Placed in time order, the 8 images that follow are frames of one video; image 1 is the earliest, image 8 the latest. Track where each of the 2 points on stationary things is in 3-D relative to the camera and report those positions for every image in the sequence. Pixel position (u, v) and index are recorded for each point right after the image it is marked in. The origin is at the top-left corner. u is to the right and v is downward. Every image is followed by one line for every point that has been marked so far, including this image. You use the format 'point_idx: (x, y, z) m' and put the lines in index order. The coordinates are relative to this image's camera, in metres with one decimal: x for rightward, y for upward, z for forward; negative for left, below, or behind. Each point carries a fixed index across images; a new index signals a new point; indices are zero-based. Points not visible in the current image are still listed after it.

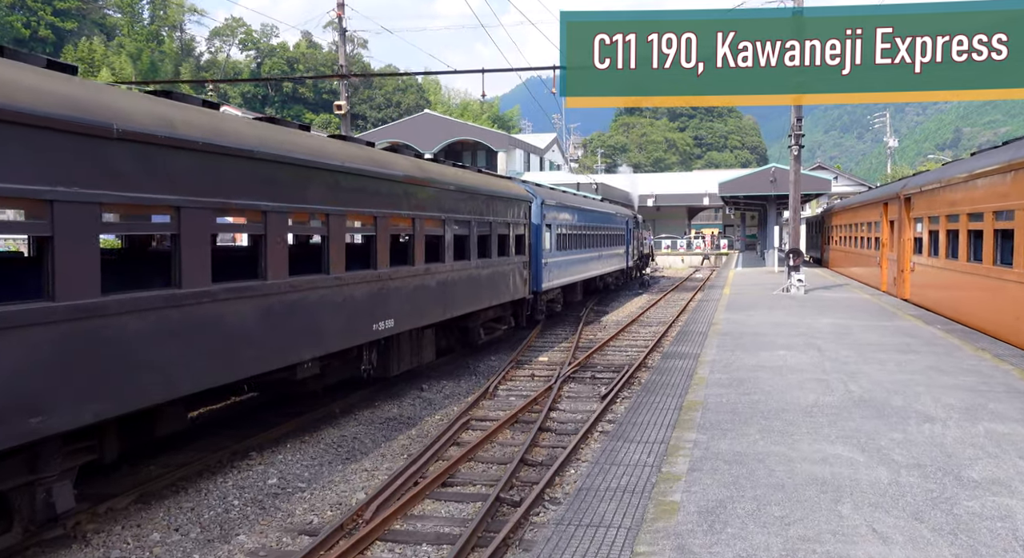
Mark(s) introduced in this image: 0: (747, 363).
0: (+2.3, -1.0, +9.2) m
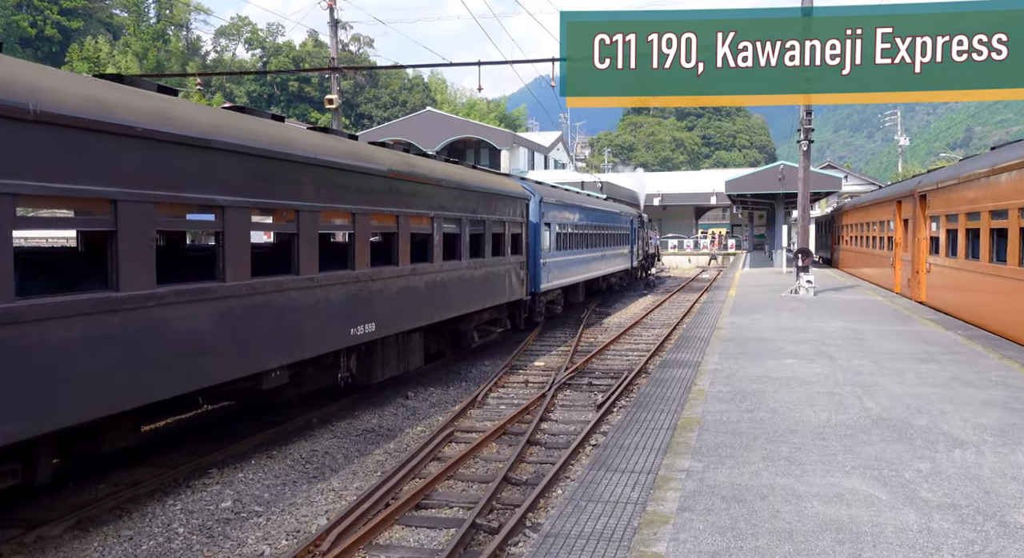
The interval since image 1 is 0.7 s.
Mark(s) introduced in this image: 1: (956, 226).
0: (+2.2, -1.0, +8.6) m
1: (+6.2, +0.7, +12.6) m
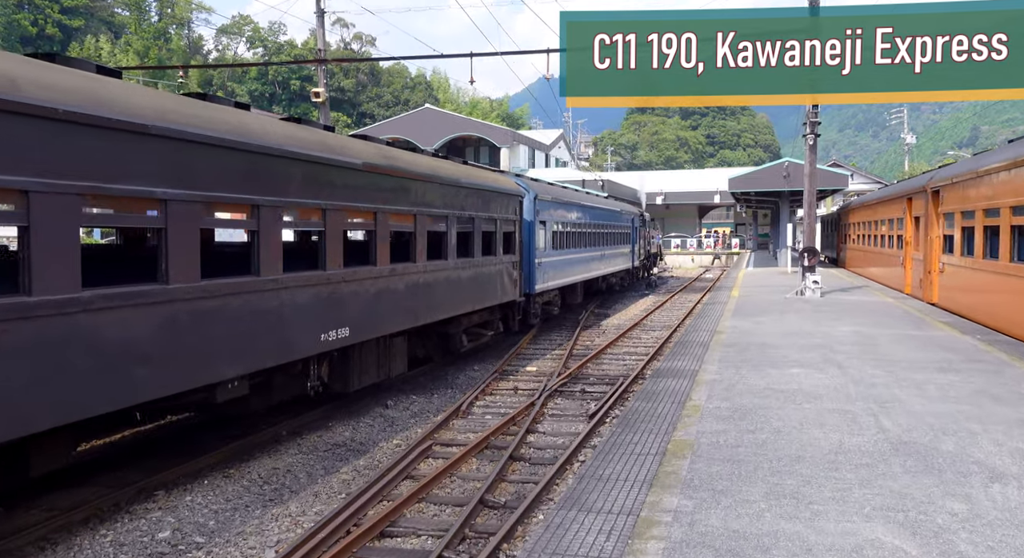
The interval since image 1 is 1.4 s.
0: (+2.1, -1.0, +7.9) m
1: (+6.0, +0.7, +11.9) m
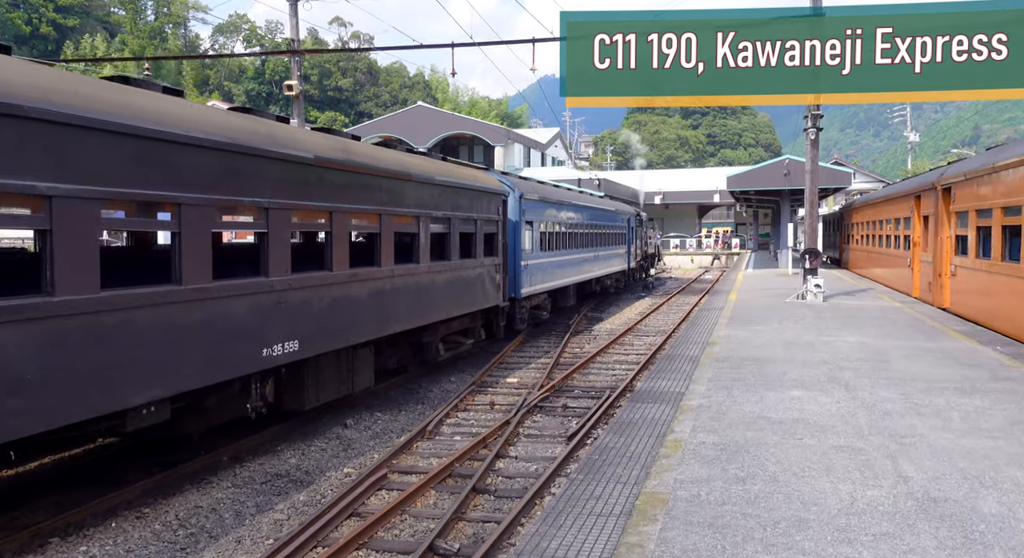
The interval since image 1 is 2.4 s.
0: (+1.8, -1.0, +7.0) m
1: (+5.8, +0.7, +11.0) m
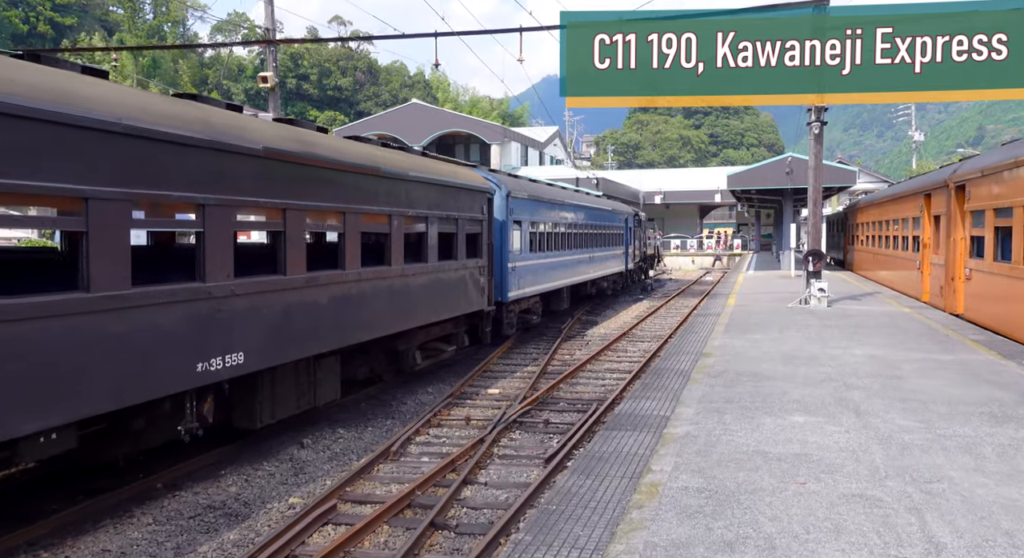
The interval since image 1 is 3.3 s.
0: (+1.6, -1.1, +6.2) m
1: (+5.5, +0.6, +10.2) m
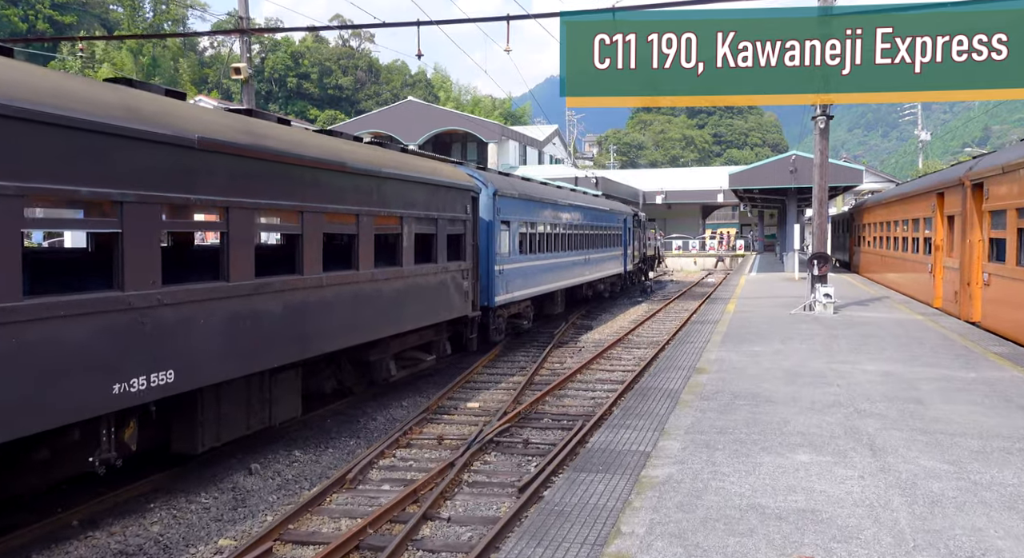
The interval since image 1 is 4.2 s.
0: (+1.3, -1.1, +5.4) m
1: (+5.3, +0.6, +9.4) m
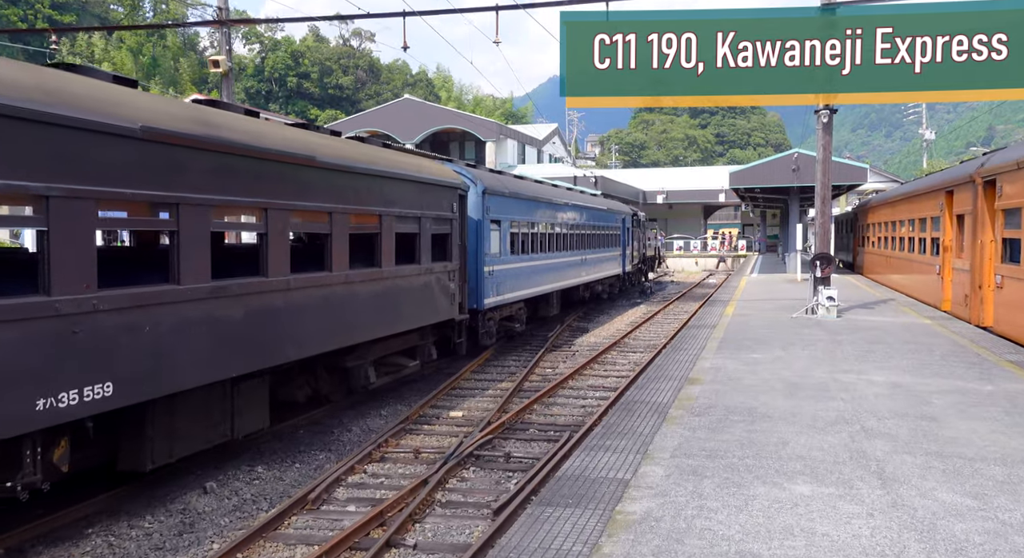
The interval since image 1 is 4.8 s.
0: (+1.2, -1.2, +4.8) m
1: (+5.2, +0.5, +8.8) m
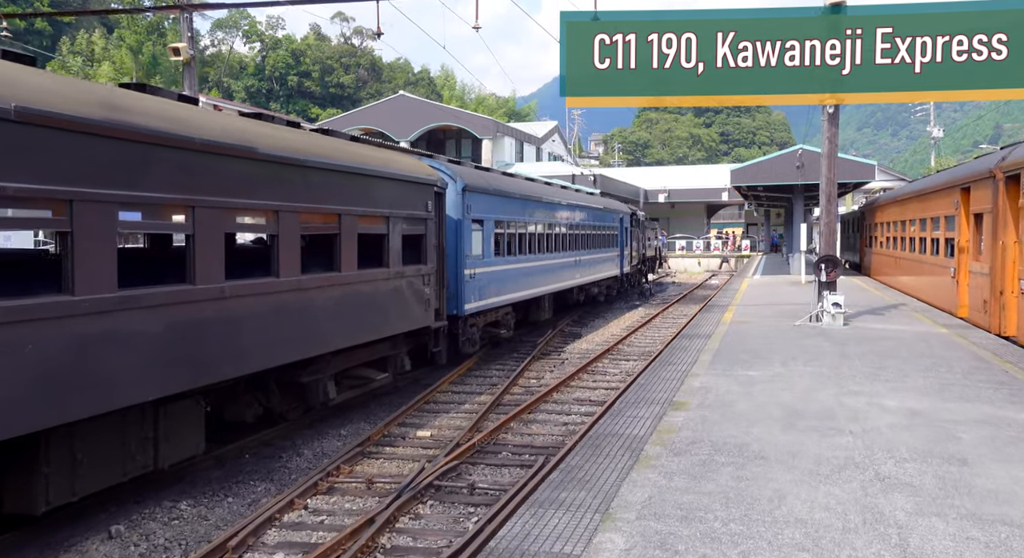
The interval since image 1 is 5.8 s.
0: (+0.9, -1.2, +3.9) m
1: (+4.9, +0.5, +7.9) m
